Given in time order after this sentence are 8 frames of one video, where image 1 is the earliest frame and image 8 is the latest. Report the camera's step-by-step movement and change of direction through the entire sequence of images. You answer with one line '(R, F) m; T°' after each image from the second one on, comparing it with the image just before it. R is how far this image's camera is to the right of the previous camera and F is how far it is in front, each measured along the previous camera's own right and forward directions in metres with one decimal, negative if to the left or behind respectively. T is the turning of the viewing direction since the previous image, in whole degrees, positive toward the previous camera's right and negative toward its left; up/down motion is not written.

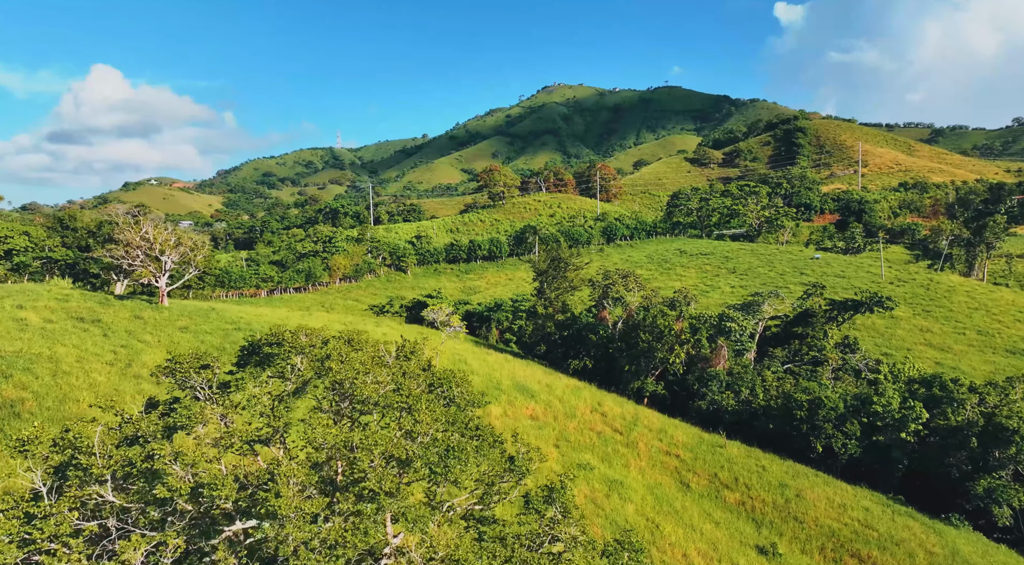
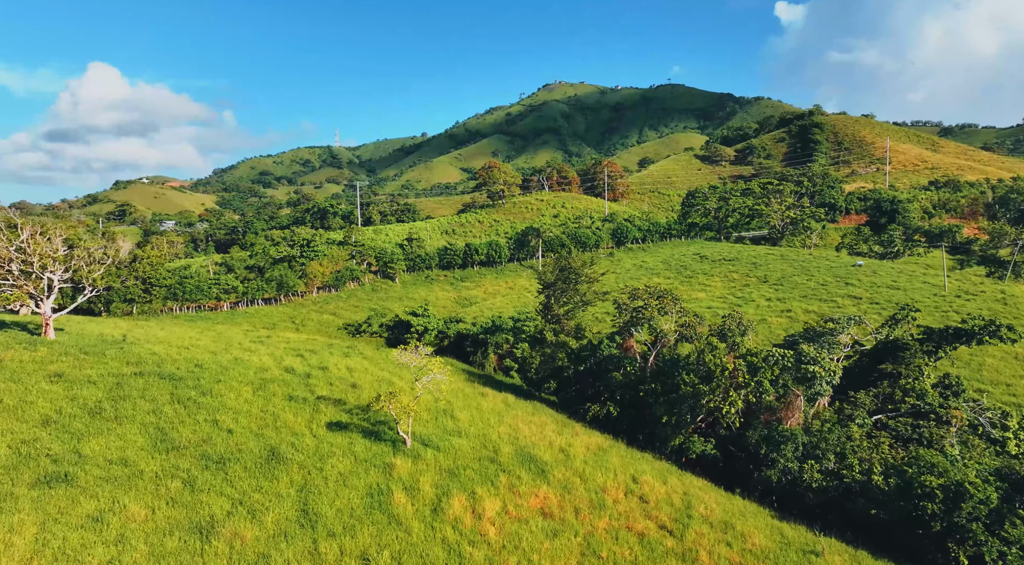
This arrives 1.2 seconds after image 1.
(-0.1, +9.9) m; 0°
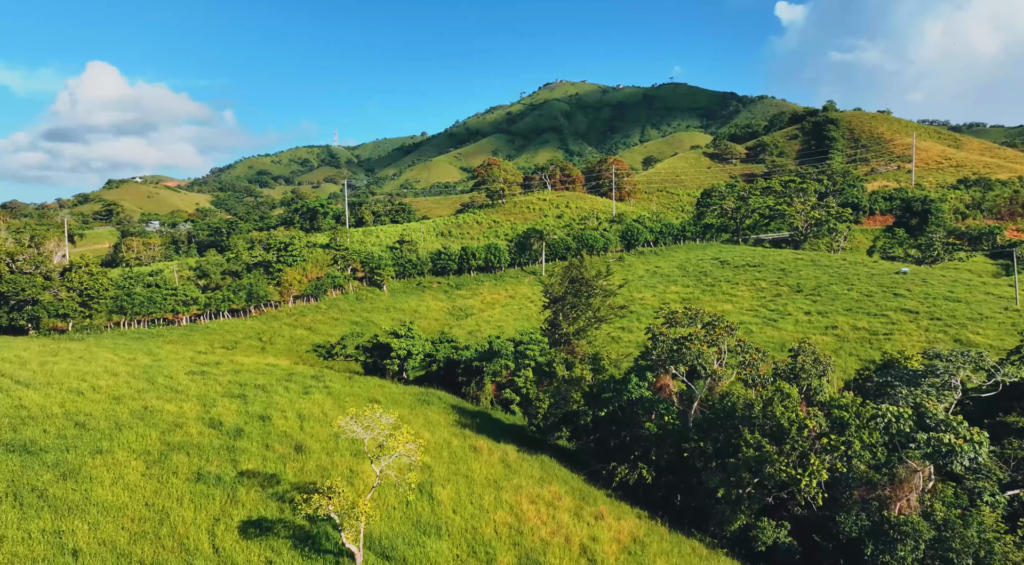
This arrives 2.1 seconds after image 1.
(0.0, +8.2) m; 0°
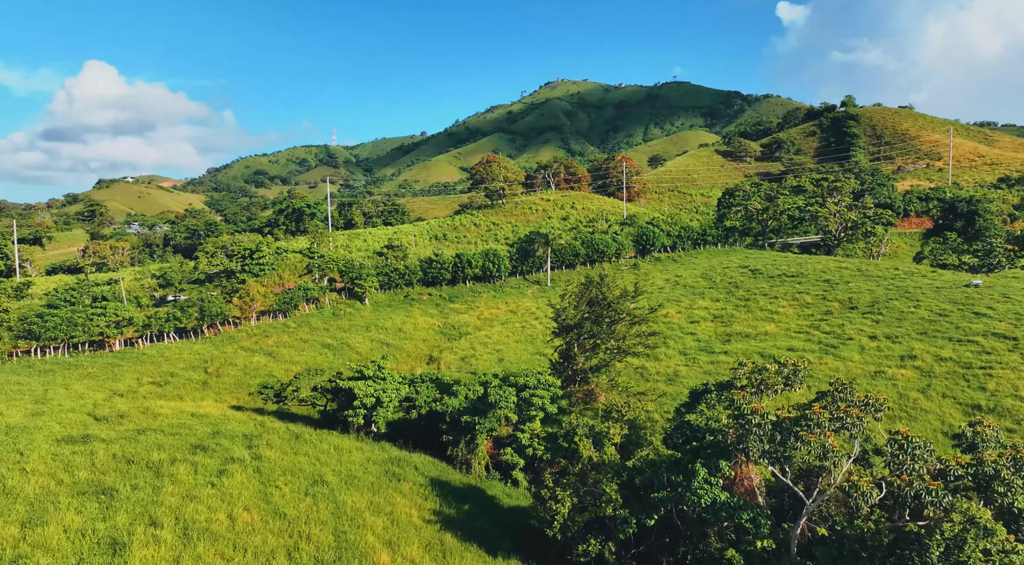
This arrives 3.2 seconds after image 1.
(-0.1, +9.8) m; 0°
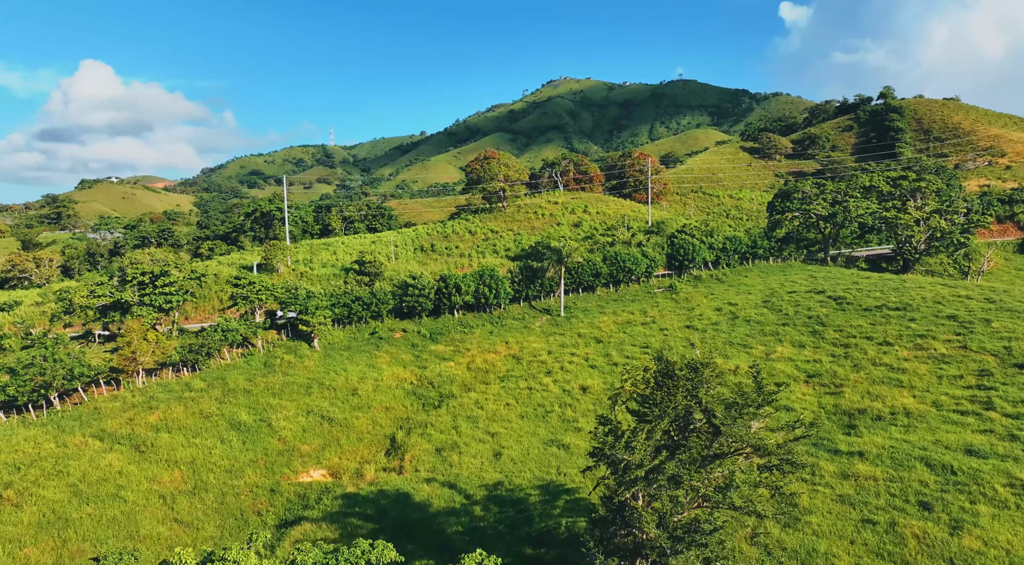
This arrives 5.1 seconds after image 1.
(-0.1, +17.4) m; 0°
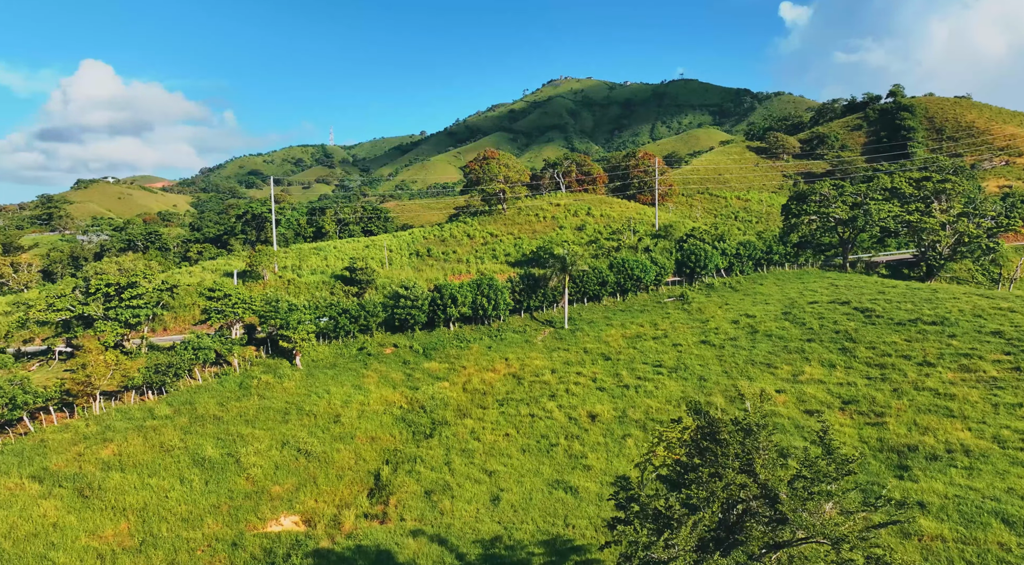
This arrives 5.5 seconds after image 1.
(0.0, +4.1) m; 0°
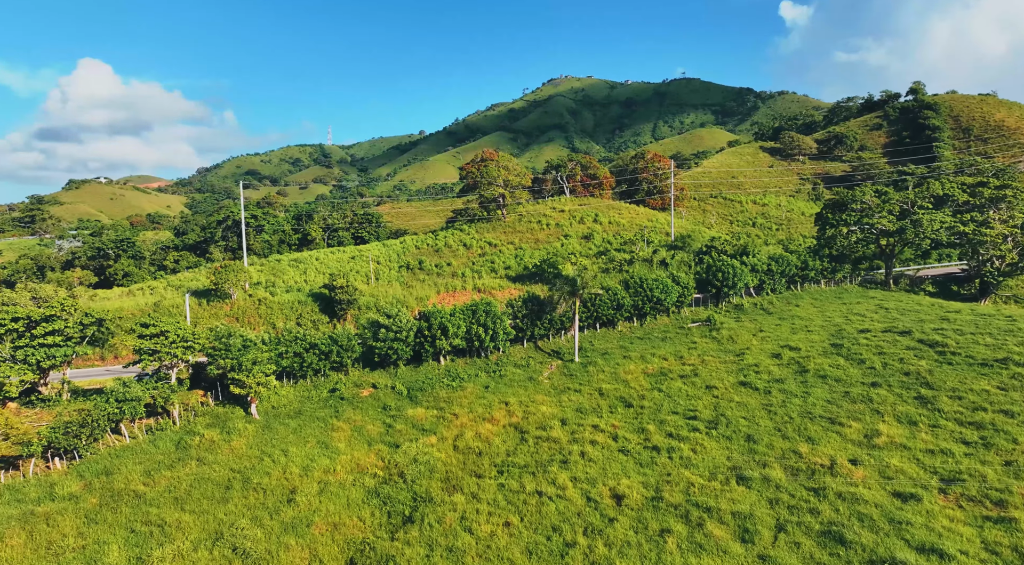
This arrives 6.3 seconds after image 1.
(-0.1, +7.8) m; 0°
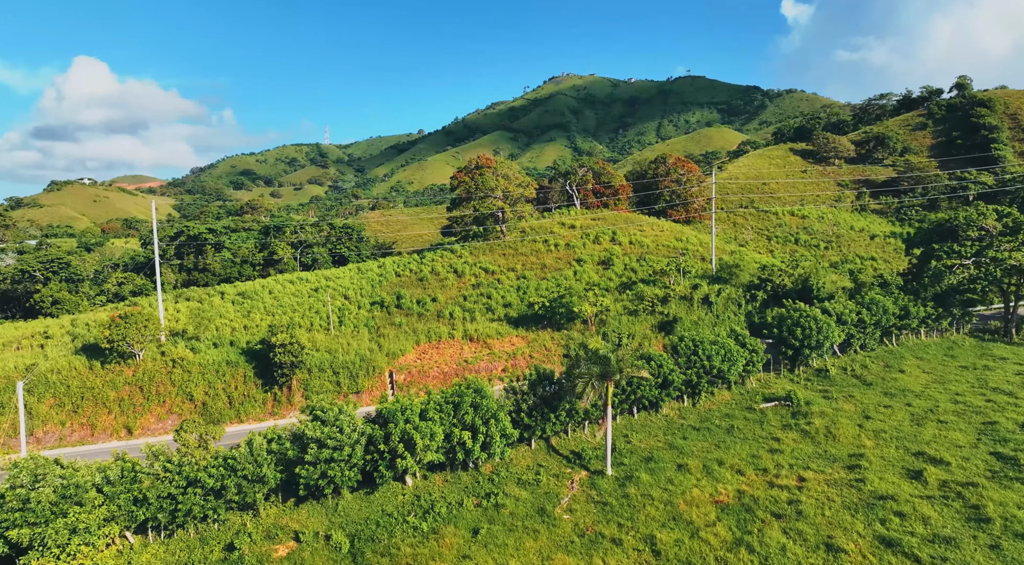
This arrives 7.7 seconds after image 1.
(-0.1, +14.9) m; 0°
